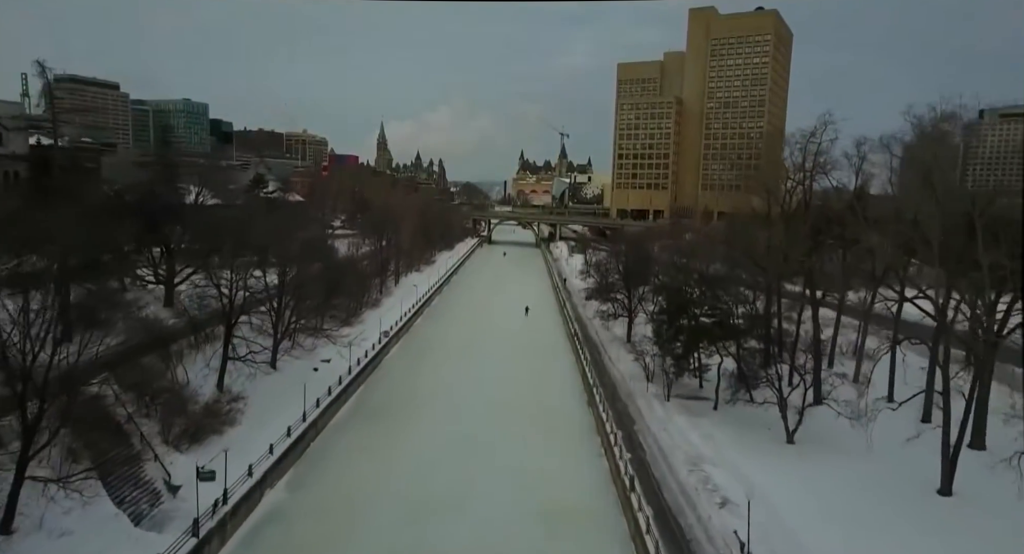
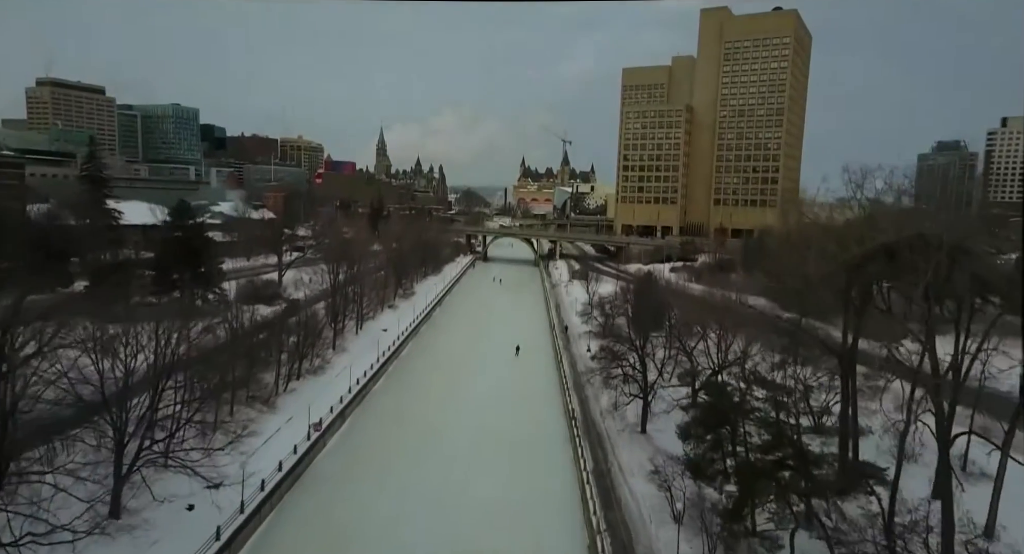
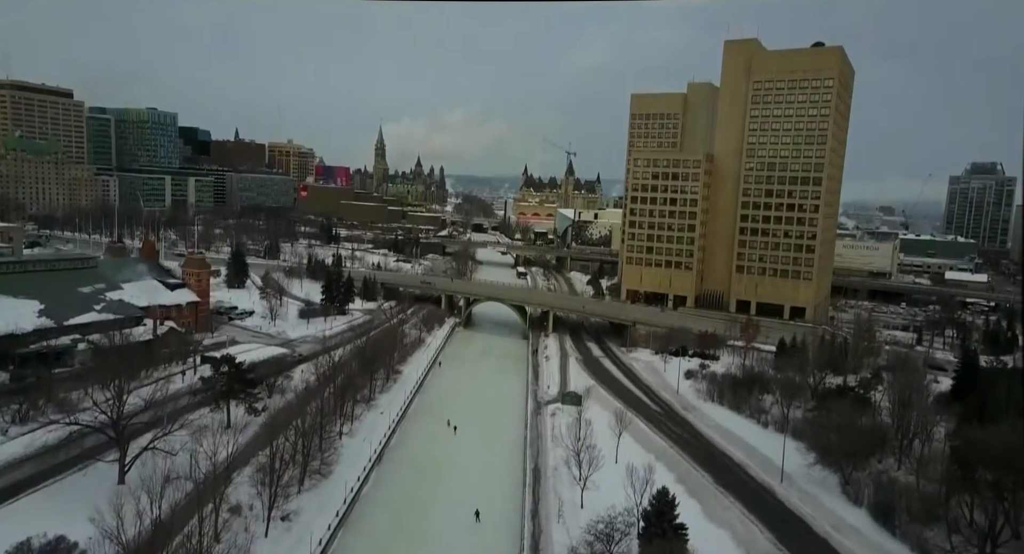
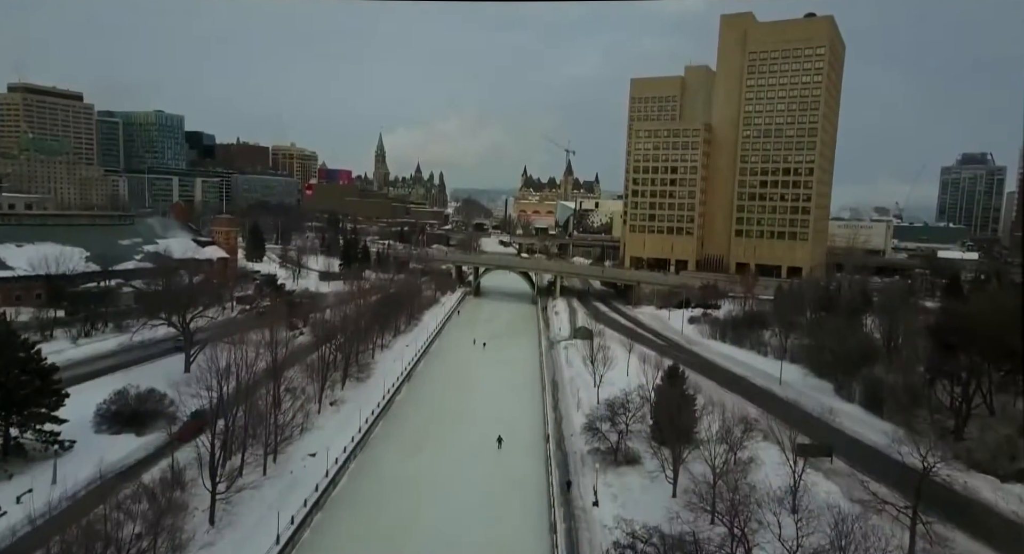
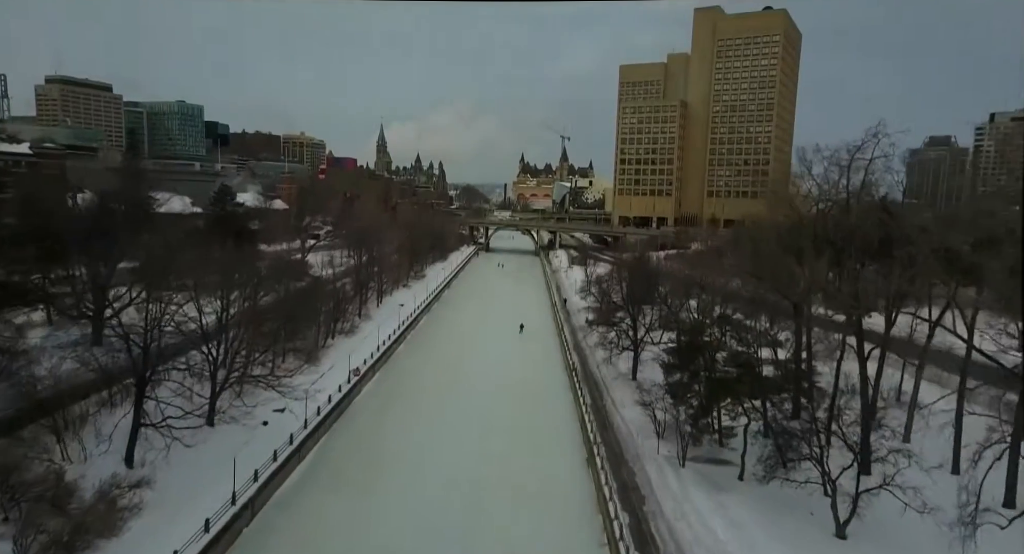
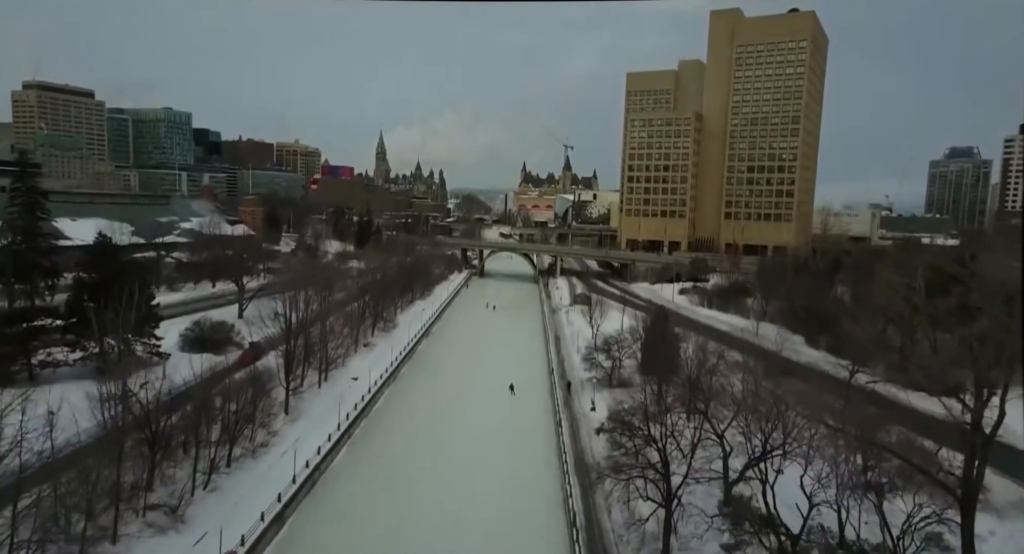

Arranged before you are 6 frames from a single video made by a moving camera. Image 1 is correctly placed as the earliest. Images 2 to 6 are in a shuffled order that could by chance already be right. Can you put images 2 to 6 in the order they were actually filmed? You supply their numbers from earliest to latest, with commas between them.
5, 2, 6, 4, 3
